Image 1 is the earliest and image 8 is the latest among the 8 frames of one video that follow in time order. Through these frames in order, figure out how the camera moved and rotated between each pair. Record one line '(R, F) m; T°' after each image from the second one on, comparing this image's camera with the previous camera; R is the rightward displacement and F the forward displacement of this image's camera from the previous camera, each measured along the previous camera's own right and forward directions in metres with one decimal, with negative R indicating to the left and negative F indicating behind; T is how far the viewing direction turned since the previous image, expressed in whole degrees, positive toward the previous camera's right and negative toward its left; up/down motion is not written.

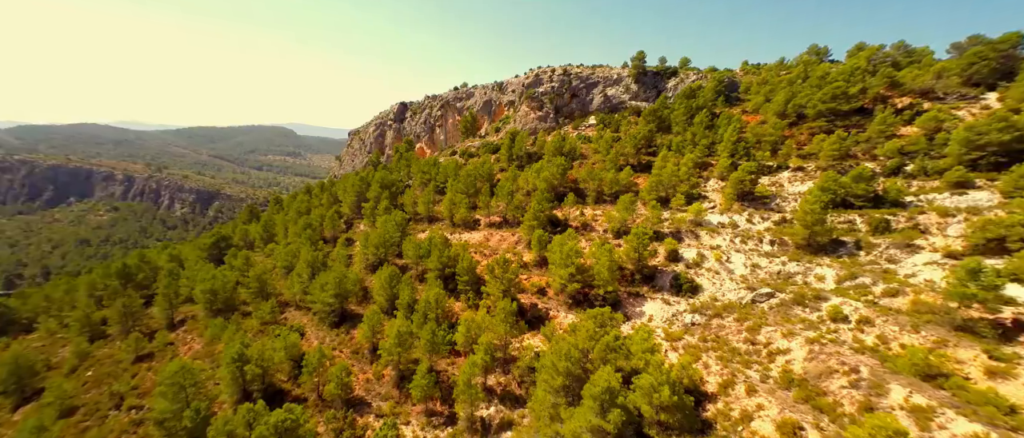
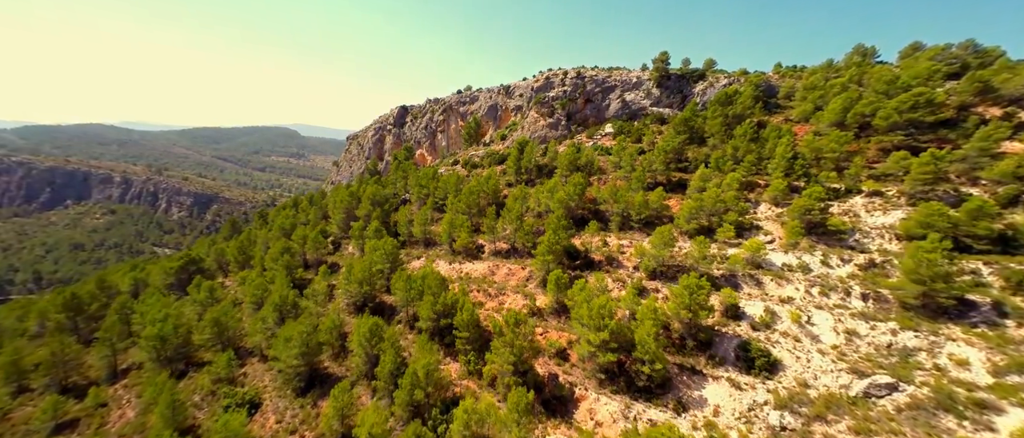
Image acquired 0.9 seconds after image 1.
(-0.9, +9.3) m; 0°
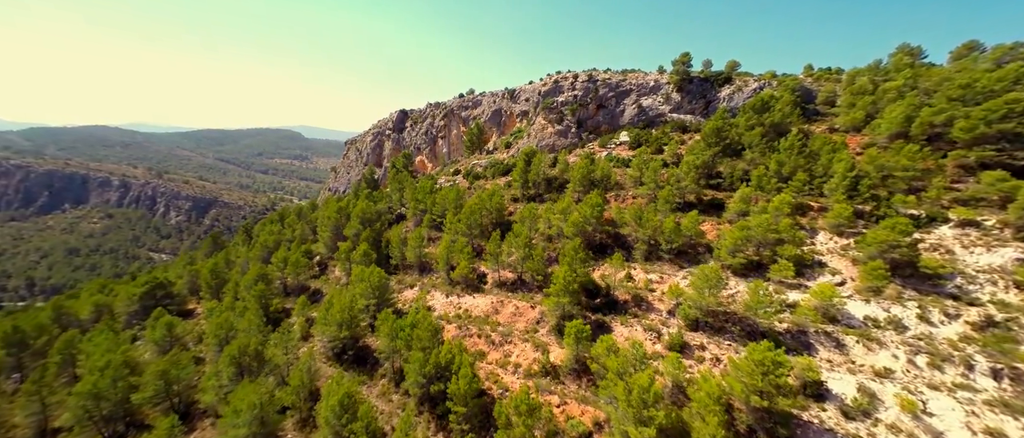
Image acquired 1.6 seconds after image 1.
(-0.6, +7.7) m; 0°
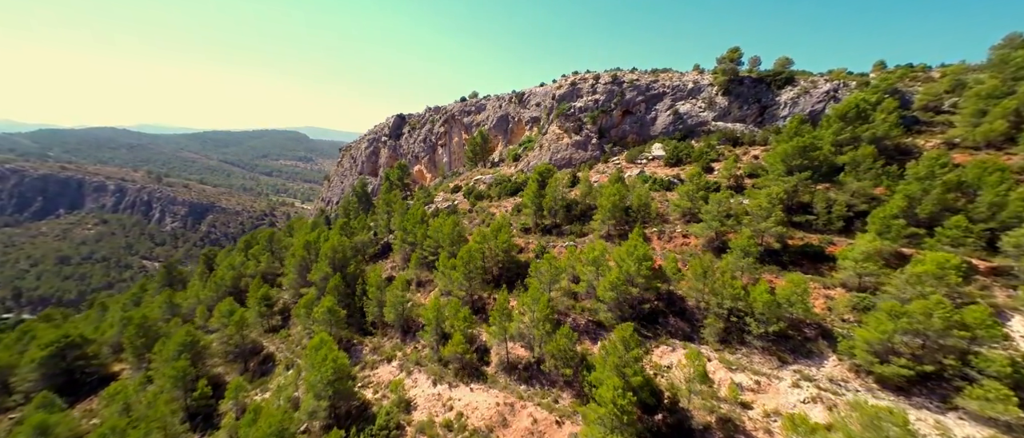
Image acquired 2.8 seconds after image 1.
(-0.9, +13.9) m; -1°
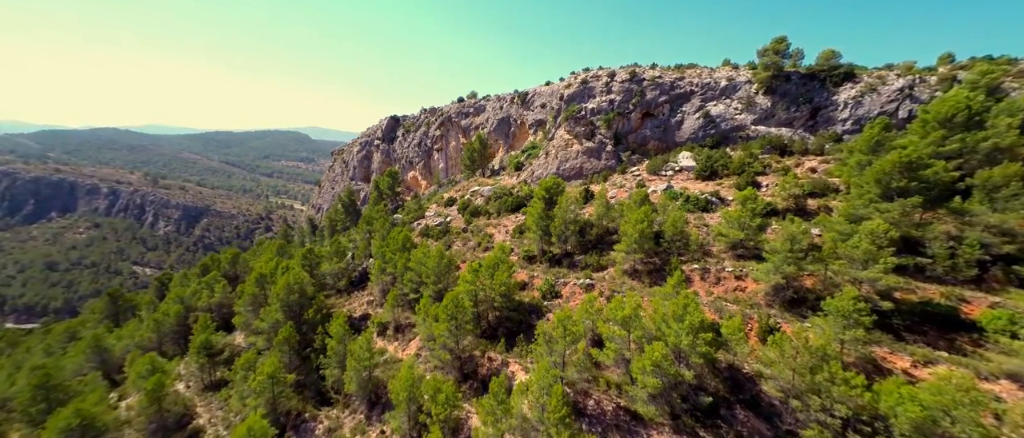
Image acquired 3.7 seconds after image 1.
(+0.1, +10.3) m; 0°
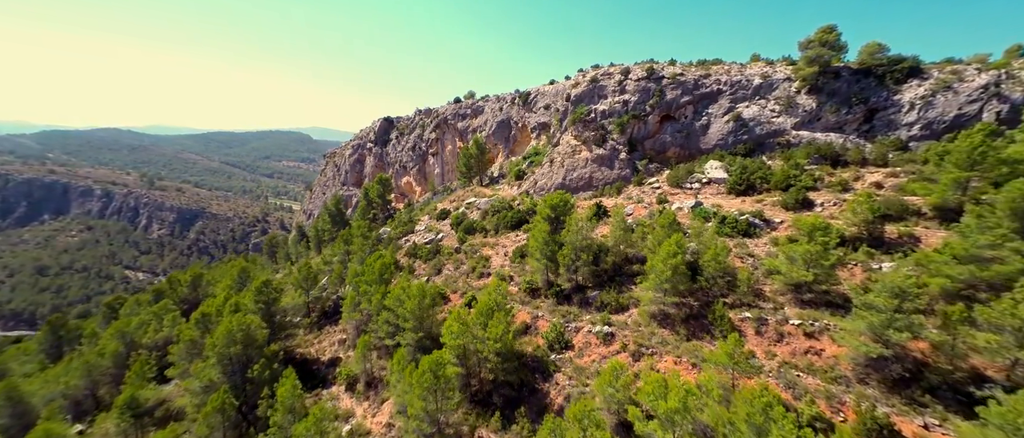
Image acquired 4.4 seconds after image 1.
(+0.2, +8.1) m; 0°
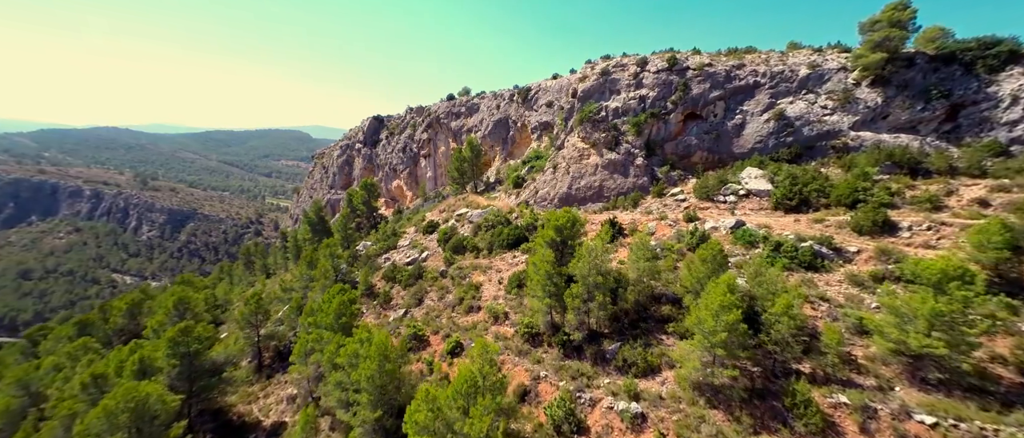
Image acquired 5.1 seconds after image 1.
(+0.5, +8.7) m; 0°
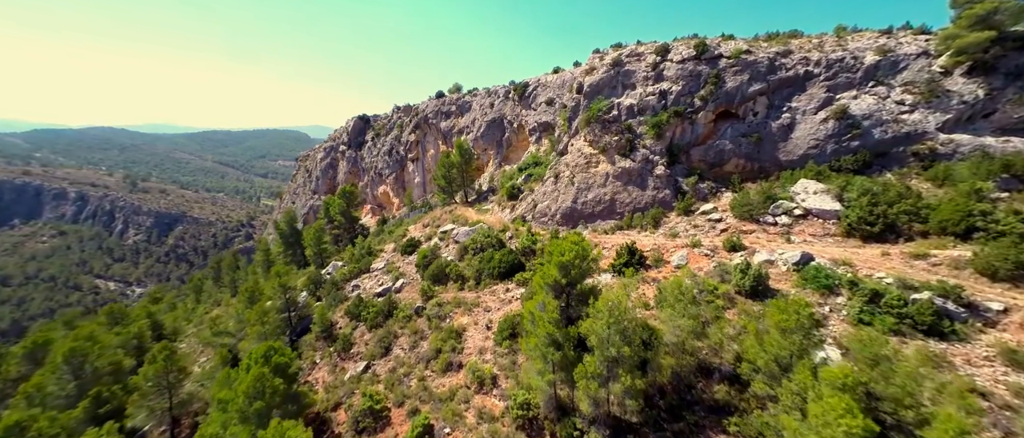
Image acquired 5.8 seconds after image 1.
(+0.6, +8.9) m; 0°
